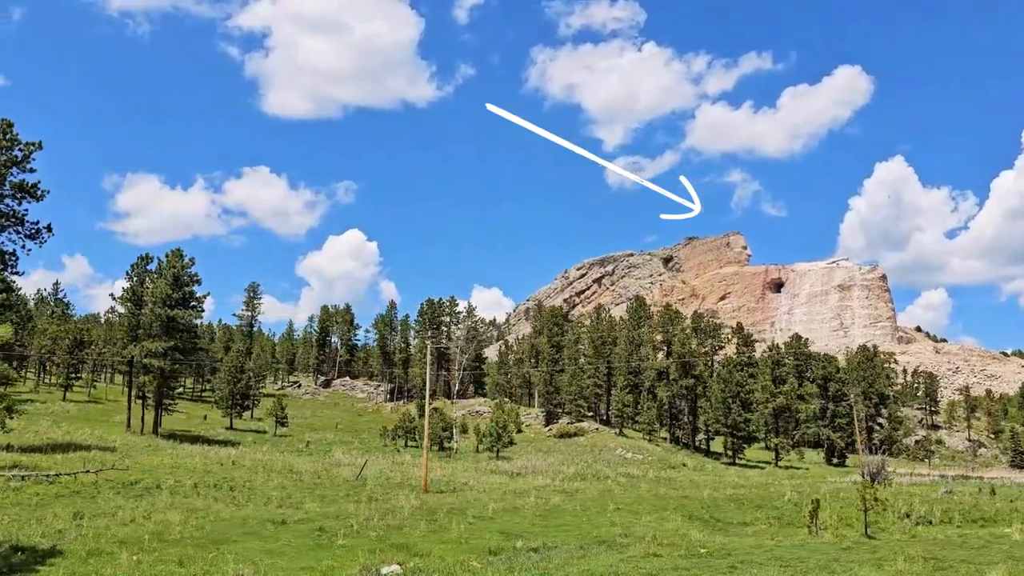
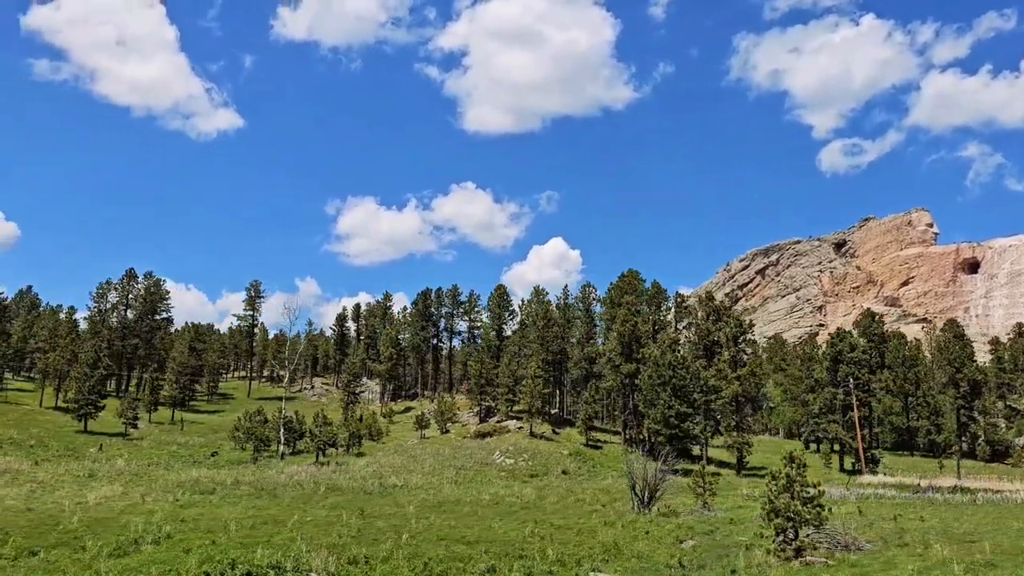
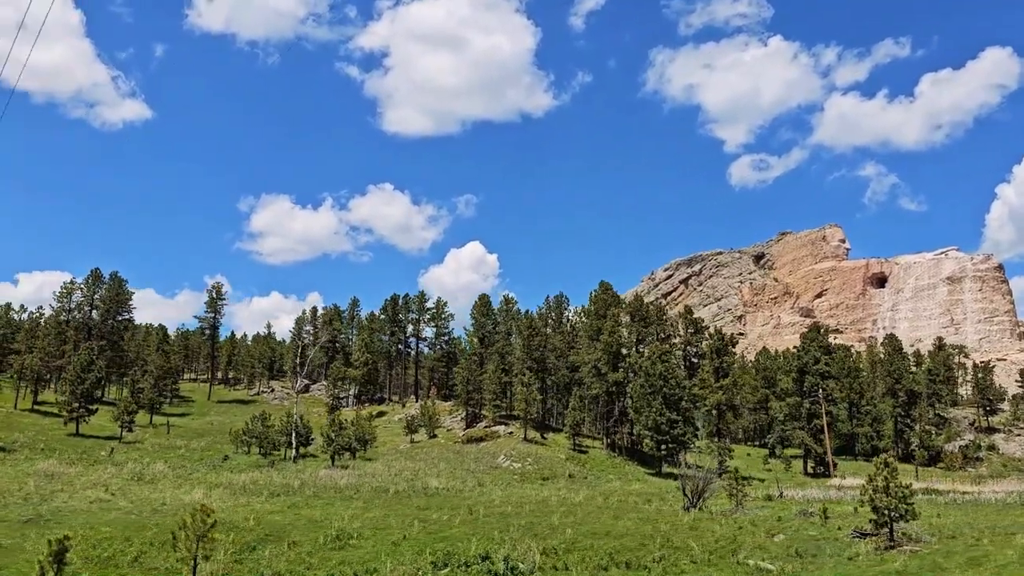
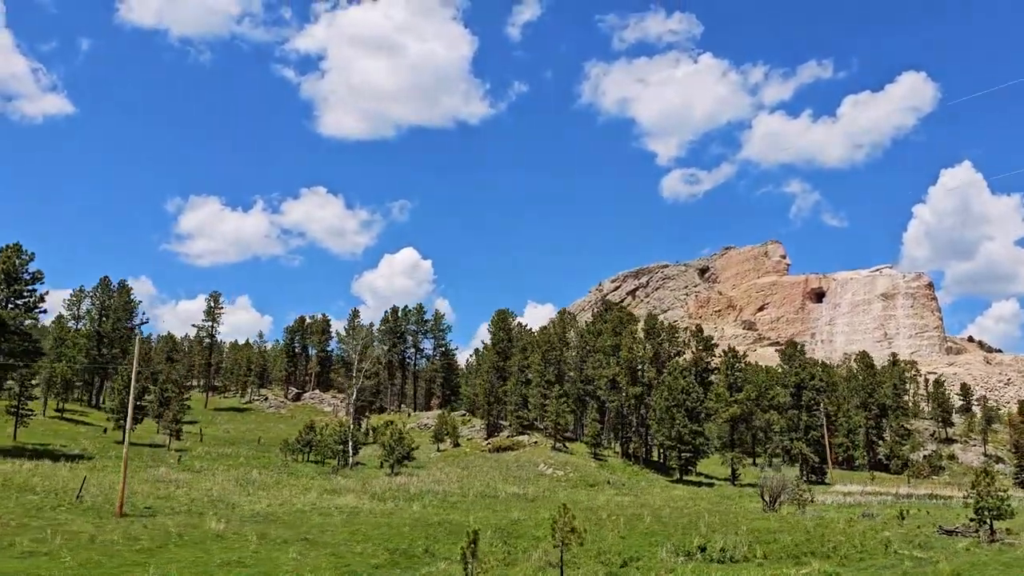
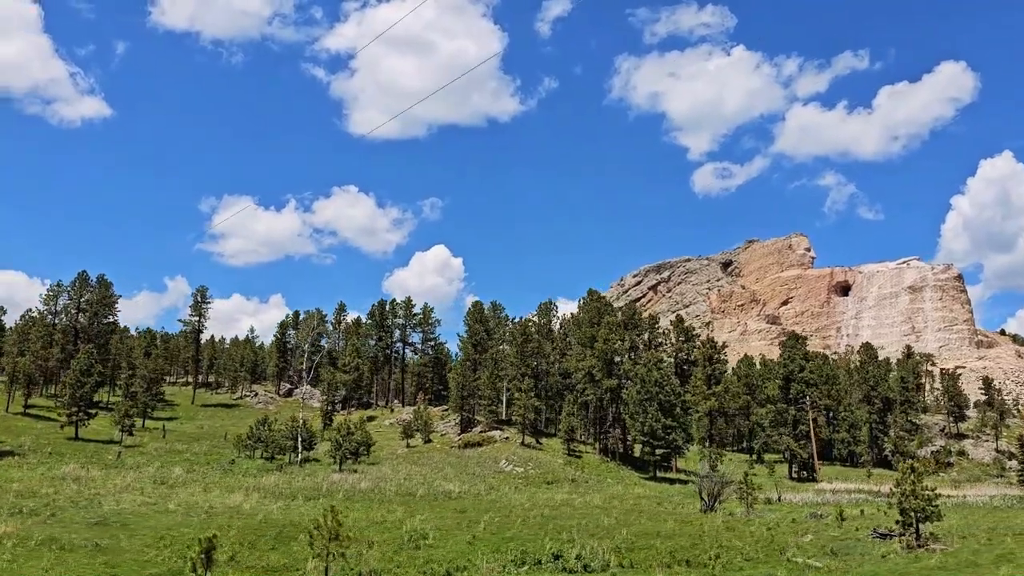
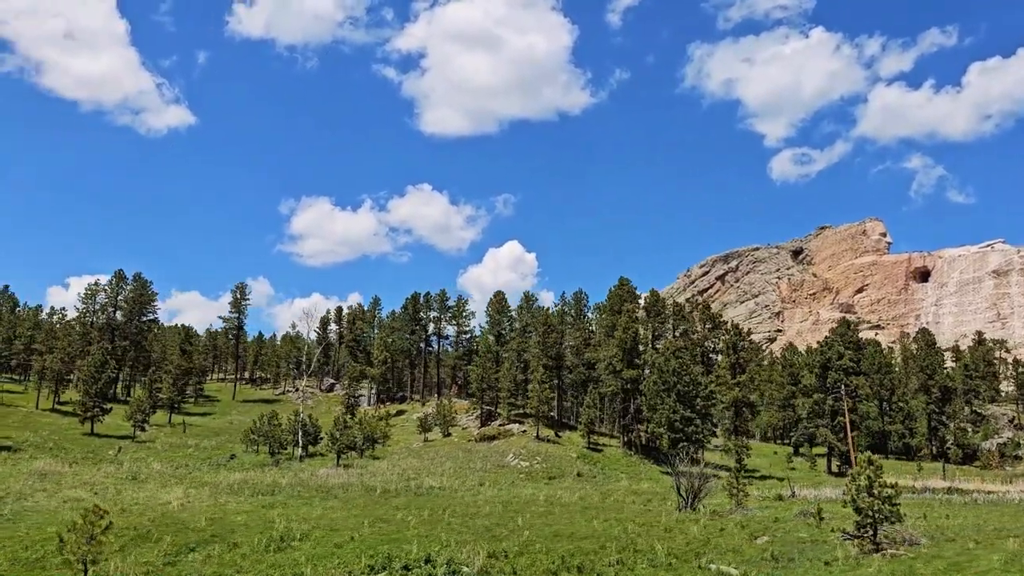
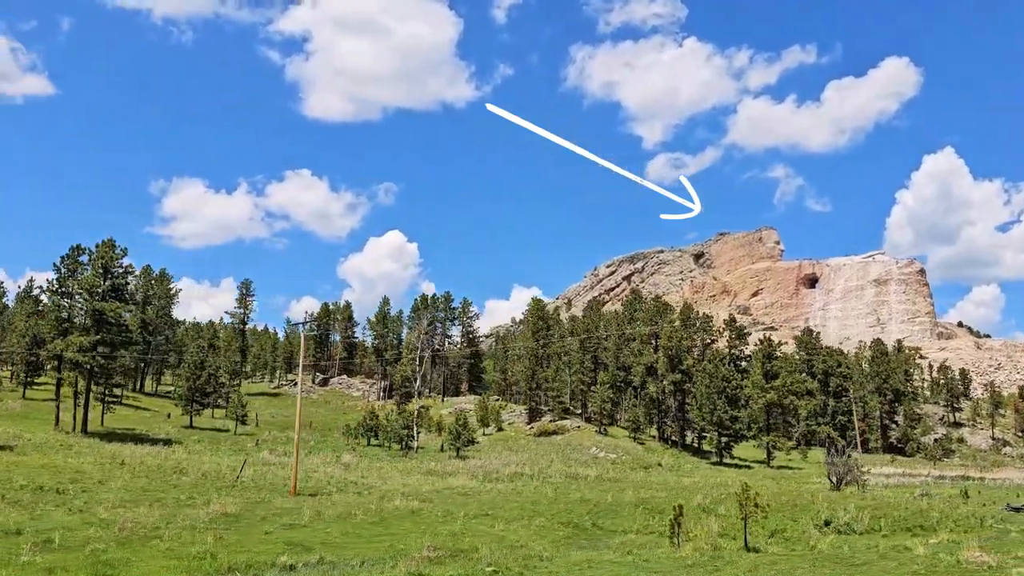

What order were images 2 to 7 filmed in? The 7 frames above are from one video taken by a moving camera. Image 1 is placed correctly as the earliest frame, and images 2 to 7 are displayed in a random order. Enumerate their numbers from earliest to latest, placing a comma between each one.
7, 4, 5, 3, 6, 2
